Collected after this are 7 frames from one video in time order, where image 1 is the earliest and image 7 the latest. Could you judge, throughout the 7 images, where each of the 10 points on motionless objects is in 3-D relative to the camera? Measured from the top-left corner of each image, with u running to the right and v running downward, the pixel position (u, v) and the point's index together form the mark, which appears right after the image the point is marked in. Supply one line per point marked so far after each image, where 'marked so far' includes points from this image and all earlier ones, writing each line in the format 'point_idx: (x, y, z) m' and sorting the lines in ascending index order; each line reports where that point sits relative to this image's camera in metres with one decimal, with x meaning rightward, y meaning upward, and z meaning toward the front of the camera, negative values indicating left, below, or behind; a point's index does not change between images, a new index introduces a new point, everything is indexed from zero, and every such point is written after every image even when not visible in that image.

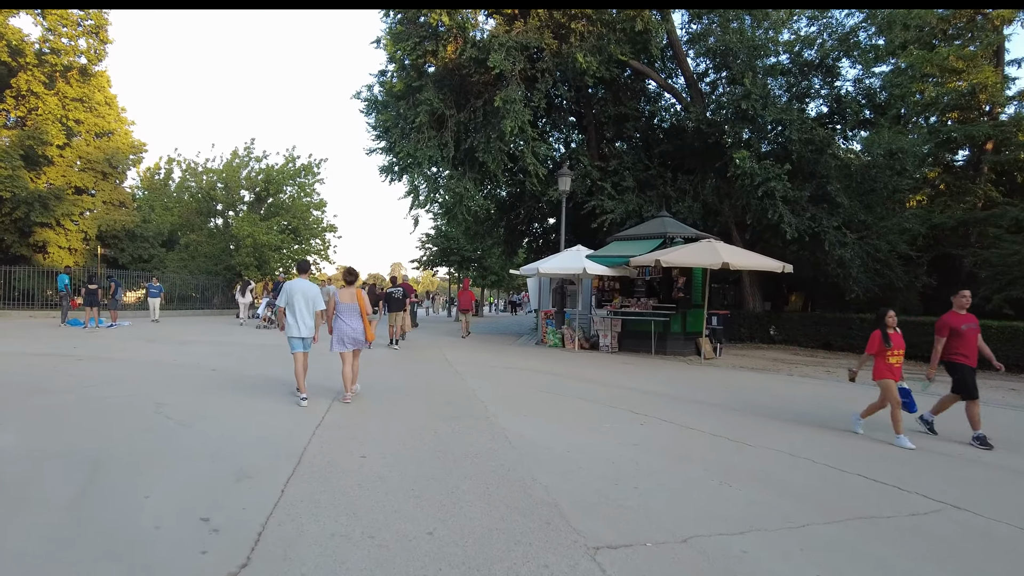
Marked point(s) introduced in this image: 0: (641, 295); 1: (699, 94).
0: (+3.0, -0.2, +15.5) m
1: (+5.4, +5.6, +19.5) m
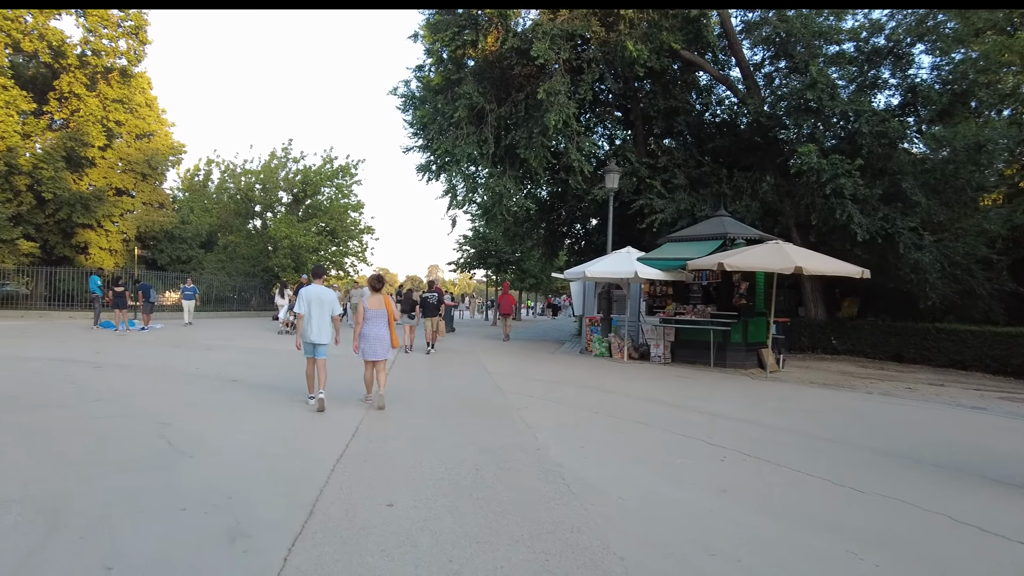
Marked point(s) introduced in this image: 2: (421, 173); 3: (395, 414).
0: (+4.0, -0.3, +14.3) m
1: (+6.6, +5.5, +18.1) m
2: (-2.7, +3.4, +19.9) m
3: (-1.3, -1.4, +7.6) m
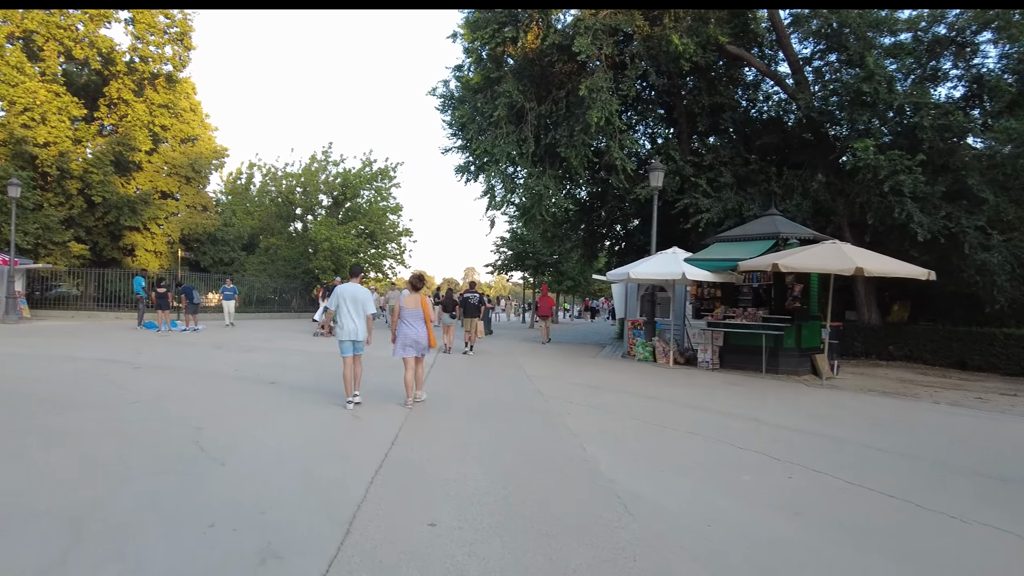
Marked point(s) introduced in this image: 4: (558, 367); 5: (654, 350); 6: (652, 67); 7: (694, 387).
0: (+4.8, -0.3, +13.7) m
1: (+7.6, +5.4, +17.4) m
2: (-1.5, +3.4, +19.6) m
3: (-0.8, -1.4, +7.3) m
4: (+0.9, -1.5, +13.0) m
5: (+3.1, -1.4, +14.7) m
6: (+3.5, +5.4, +16.4) m
7: (+3.1, -1.7, +11.3) m
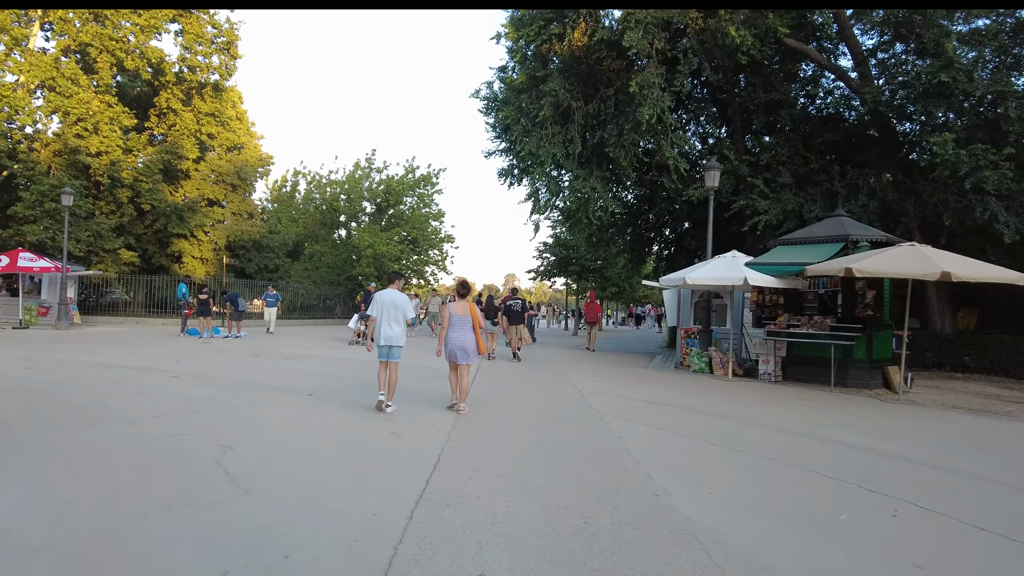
0: (+5.7, -0.5, +12.7) m
1: (+8.8, +5.2, +16.3) m
2: (-0.3, +3.2, +19.1) m
3: (-0.3, -1.5, +6.7) m
4: (+1.8, -1.7, +12.3) m
5: (+4.1, -1.5, +13.8) m
6: (+4.6, +5.3, +15.6) m
7: (+3.8, -1.8, +10.4) m
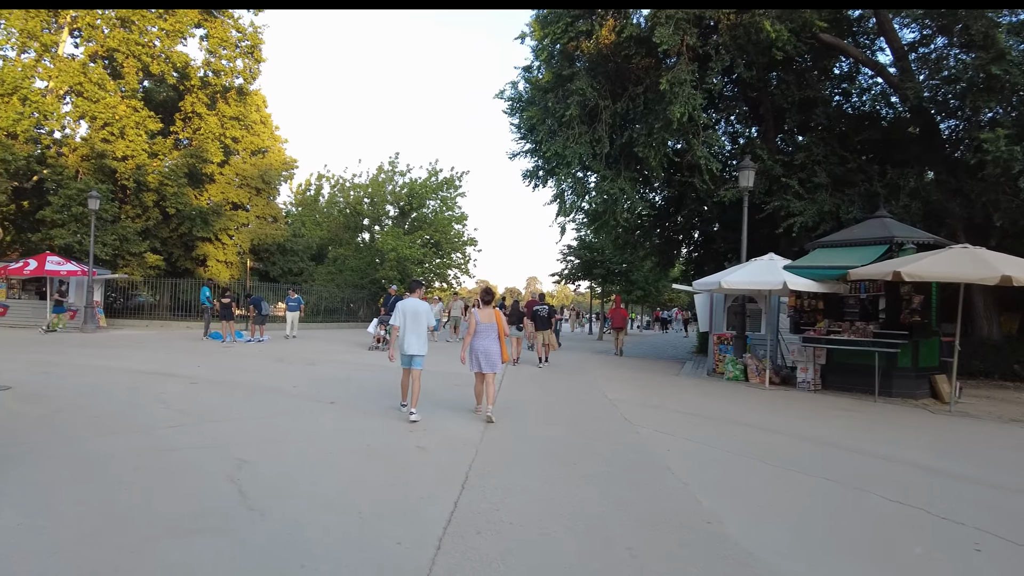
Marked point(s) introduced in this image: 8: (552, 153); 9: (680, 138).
0: (+6.2, -0.5, +12.1) m
1: (+9.4, +5.2, +15.7) m
2: (+0.5, +3.1, +18.7) m
3: (0.0, -1.6, +6.3) m
4: (+2.3, -1.7, +11.8) m
5: (+4.6, -1.6, +13.3) m
6: (+5.2, +5.2, +15.1) m
7: (+4.3, -1.8, +9.9) m
8: (+0.9, +3.2, +15.6) m
9: (+3.9, +3.5, +15.5) m
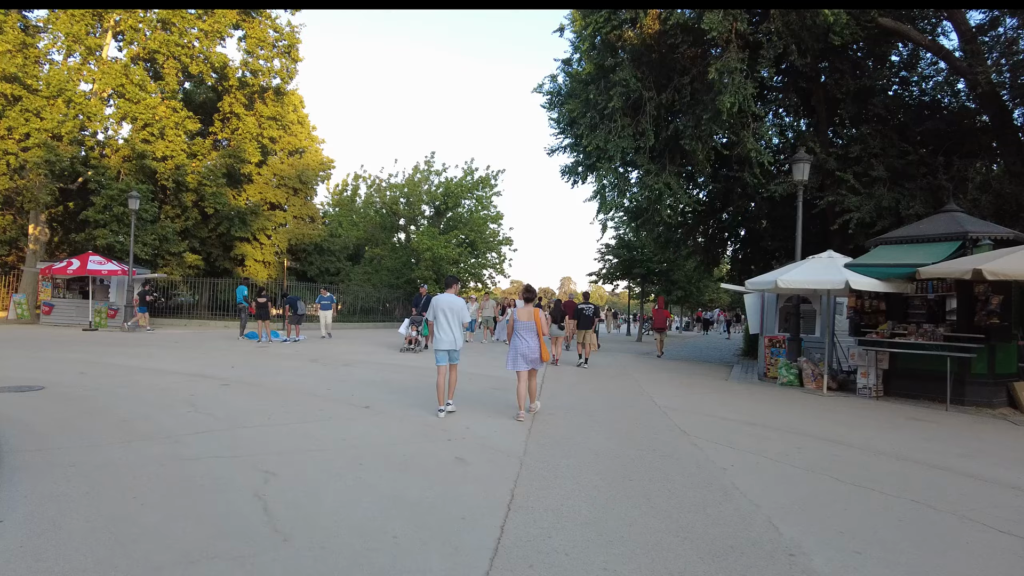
0: (+6.9, -0.5, +11.3) m
1: (+10.3, +5.2, +14.7) m
2: (+1.5, +3.1, +18.2) m
3: (+0.4, -1.5, +5.8) m
4: (+3.0, -1.7, +11.2) m
5: (+5.4, -1.6, +12.5) m
6: (+6.0, +5.2, +14.3) m
7: (+4.8, -1.8, +9.1) m
8: (+1.8, +3.2, +15.1) m
9: (+4.8, +3.5, +14.7) m
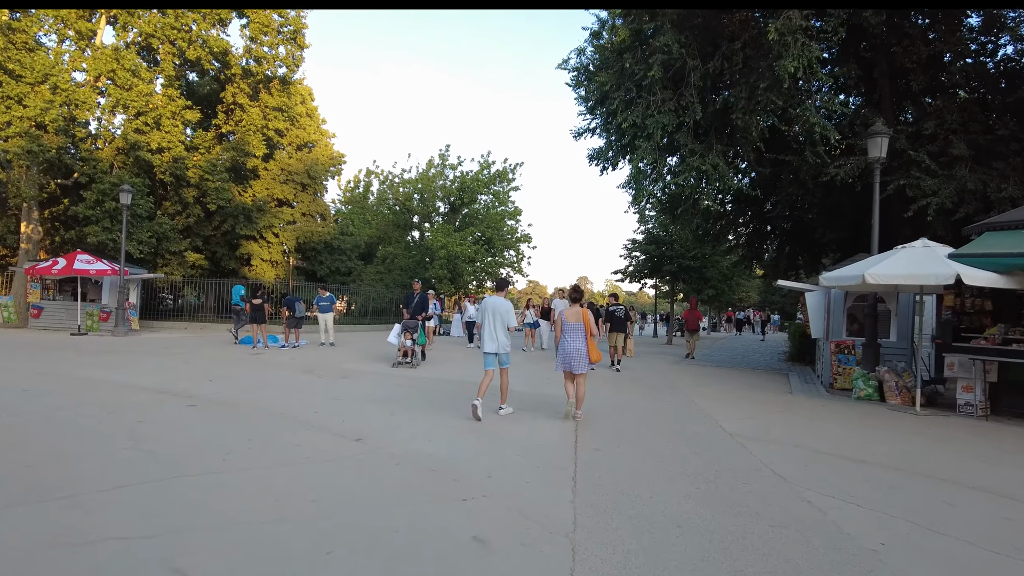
0: (+7.3, -0.5, +9.2) m
1: (+10.7, +5.2, +12.6) m
2: (+2.1, +3.1, +16.3) m
3: (+0.7, -1.5, +4.0) m
4: (+3.4, -1.7, +9.2) m
5: (+5.8, -1.5, +10.5) m
6: (+6.5, +5.3, +12.3) m
7: (+5.2, -1.8, +7.2) m
8: (+2.3, +3.2, +13.2) m
9: (+5.3, +3.5, +12.8) m
